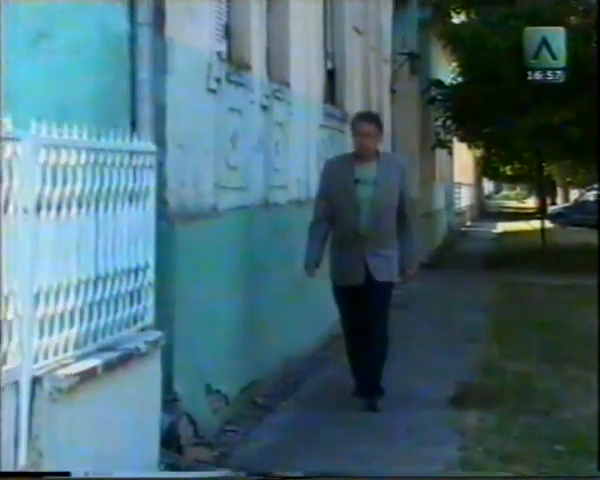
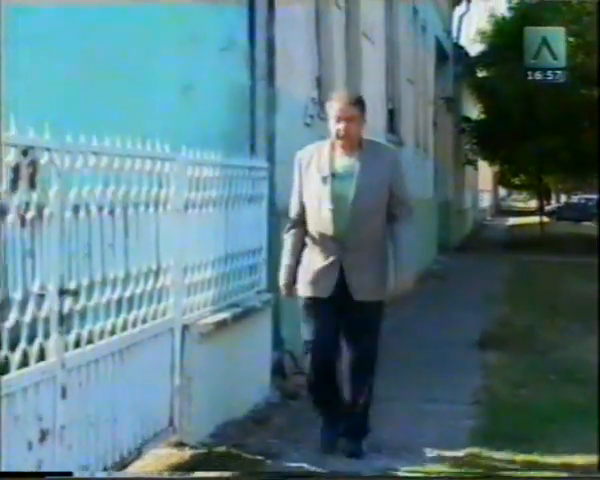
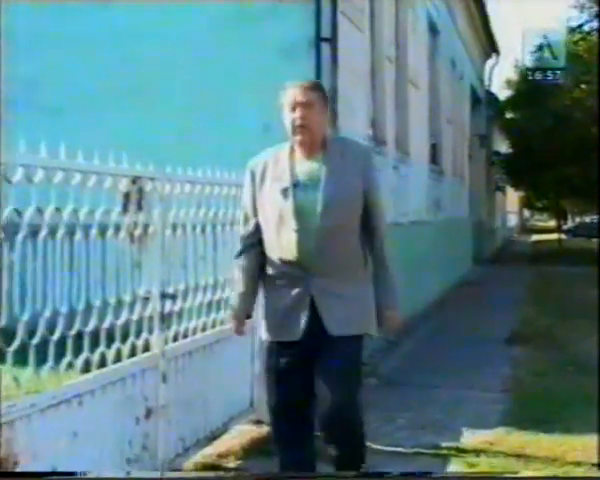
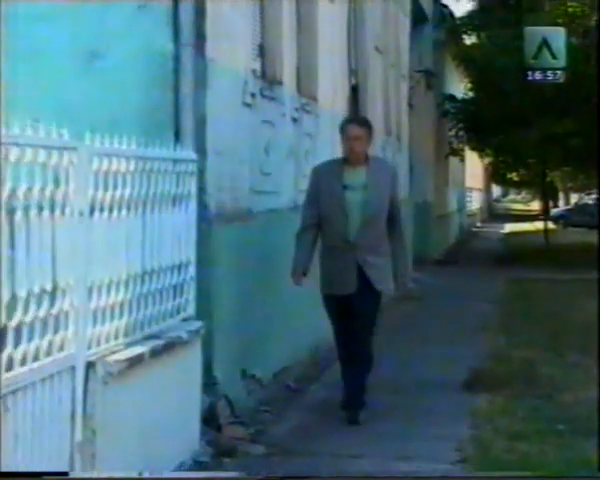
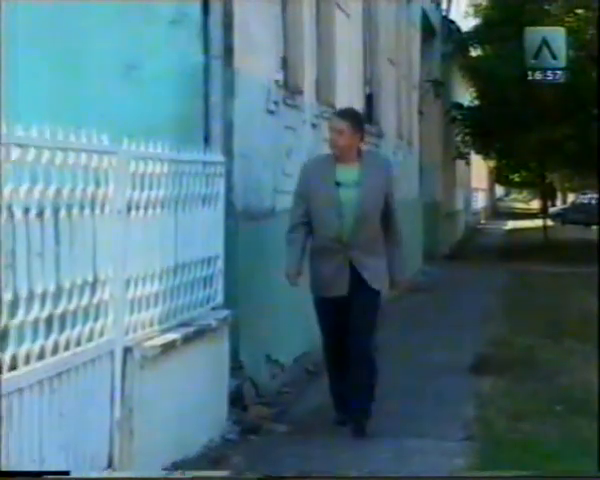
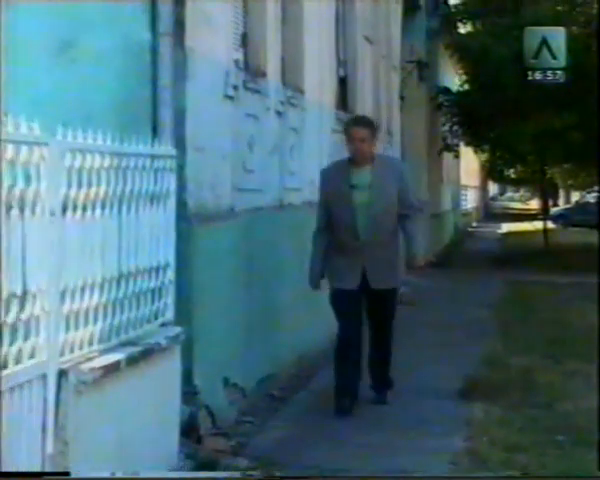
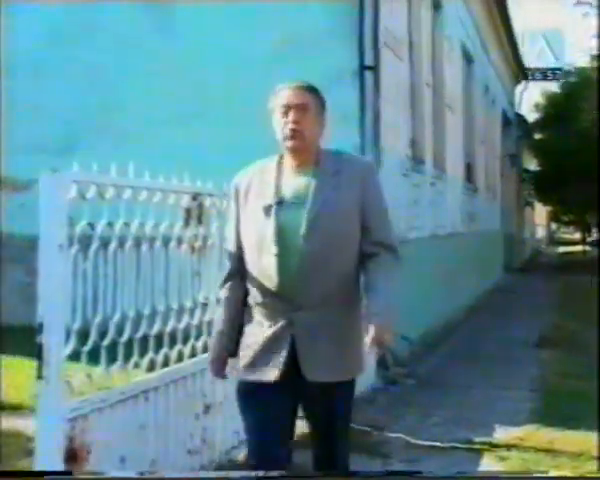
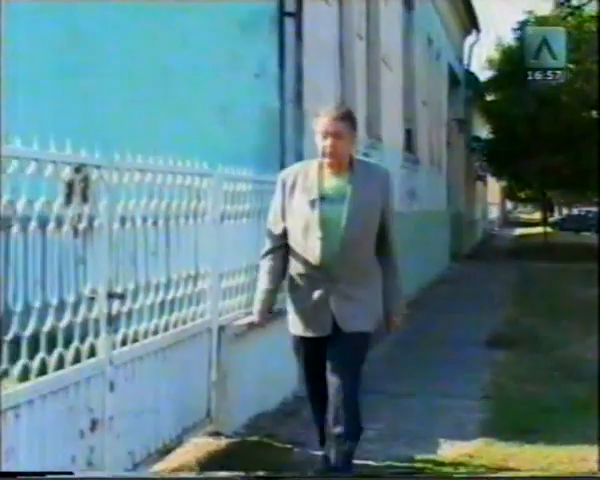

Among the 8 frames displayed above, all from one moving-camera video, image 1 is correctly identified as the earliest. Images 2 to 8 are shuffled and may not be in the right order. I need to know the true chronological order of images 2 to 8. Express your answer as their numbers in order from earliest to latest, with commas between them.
6, 4, 5, 2, 8, 3, 7
